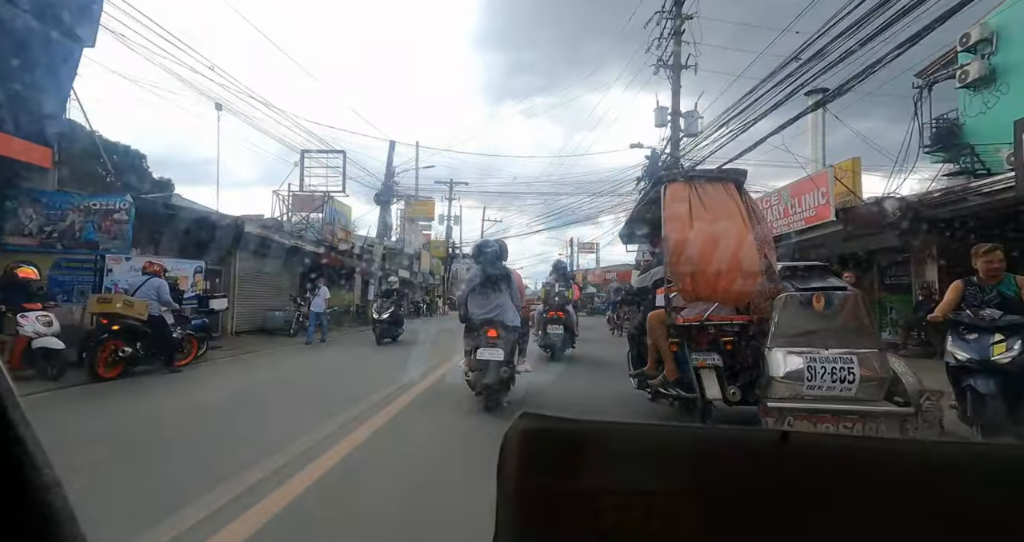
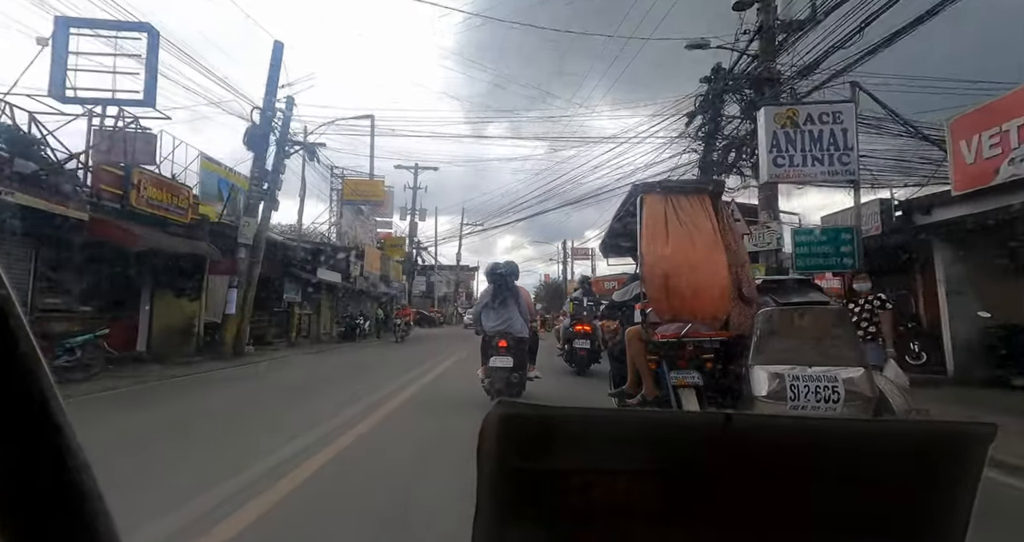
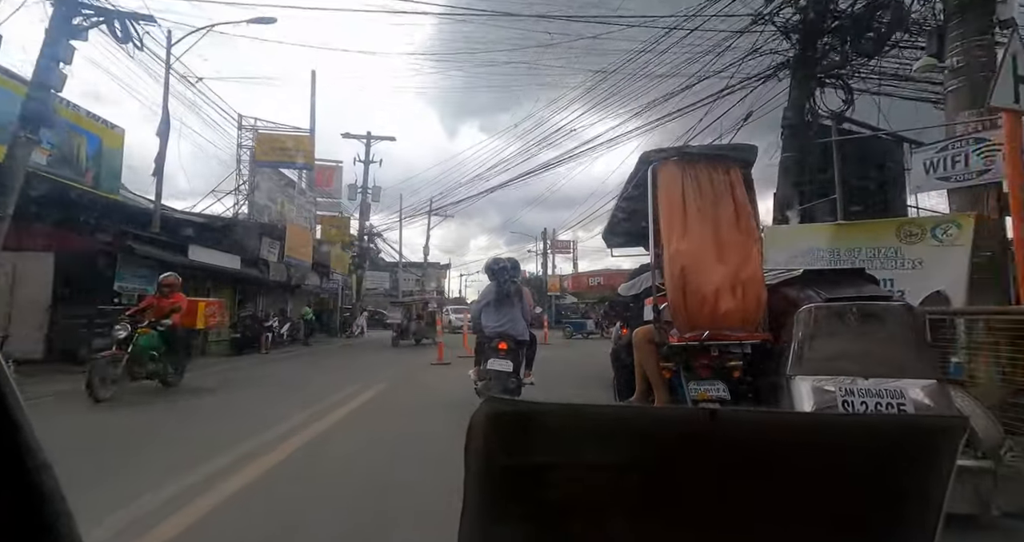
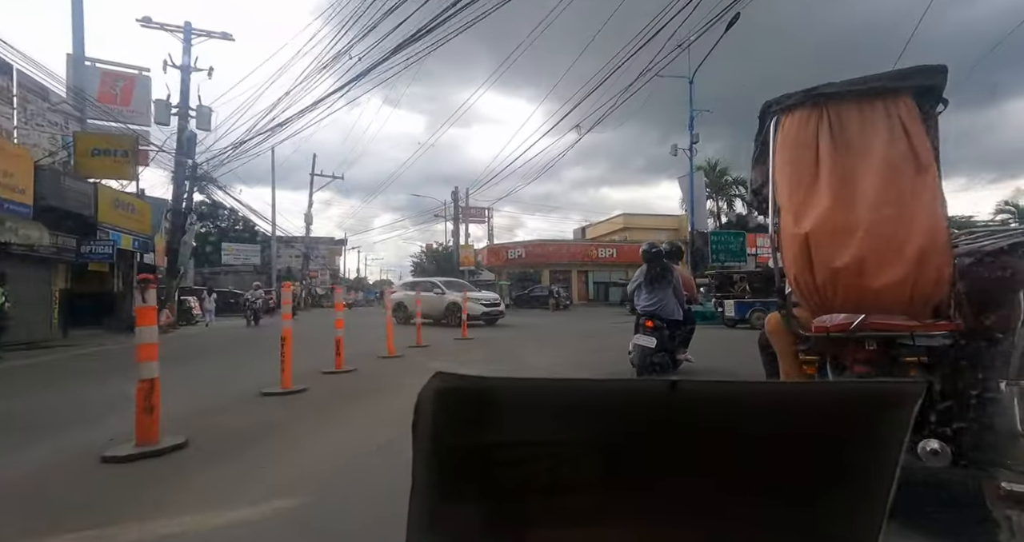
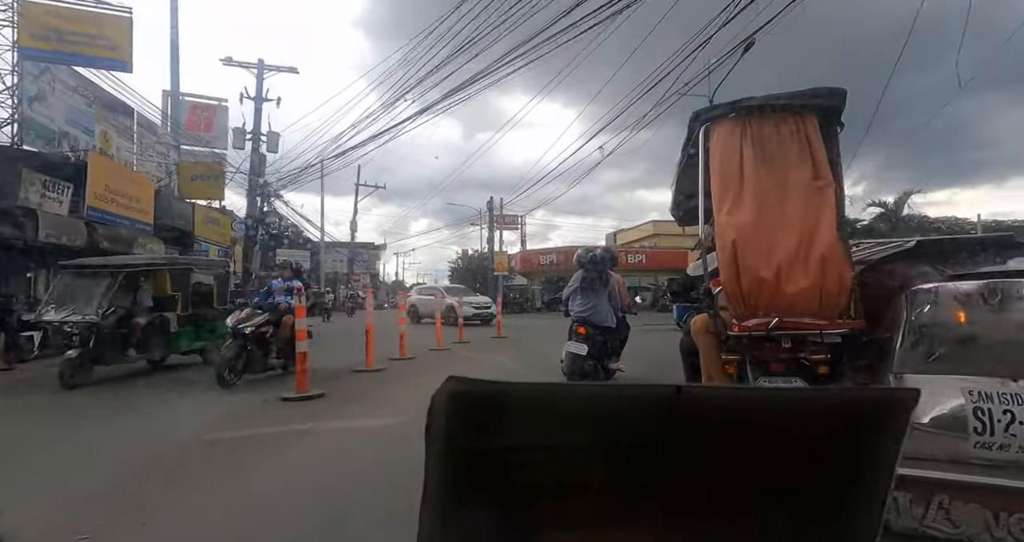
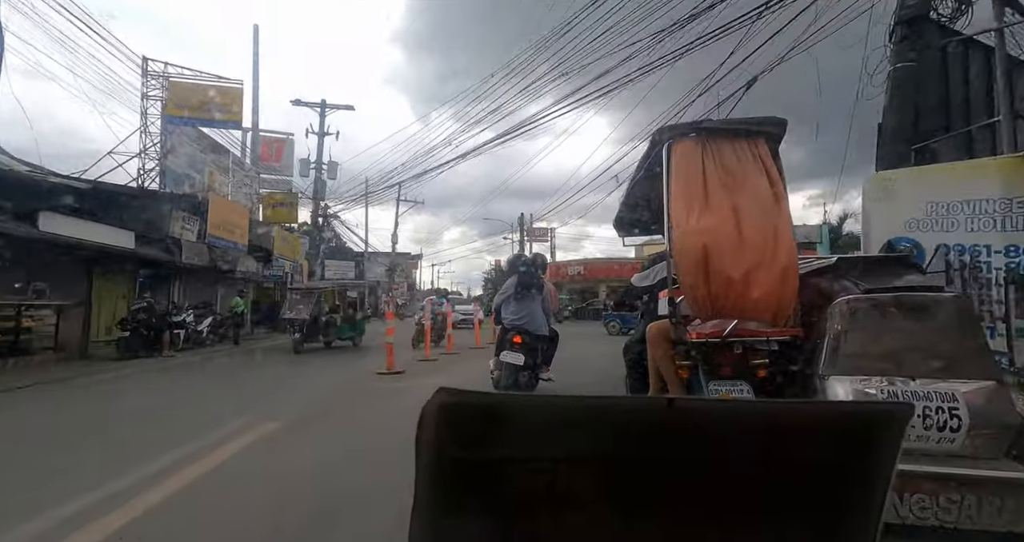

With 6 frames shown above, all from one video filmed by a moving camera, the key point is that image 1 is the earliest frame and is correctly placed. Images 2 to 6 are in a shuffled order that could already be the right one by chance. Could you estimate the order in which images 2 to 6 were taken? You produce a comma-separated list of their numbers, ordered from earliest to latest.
2, 3, 6, 5, 4
